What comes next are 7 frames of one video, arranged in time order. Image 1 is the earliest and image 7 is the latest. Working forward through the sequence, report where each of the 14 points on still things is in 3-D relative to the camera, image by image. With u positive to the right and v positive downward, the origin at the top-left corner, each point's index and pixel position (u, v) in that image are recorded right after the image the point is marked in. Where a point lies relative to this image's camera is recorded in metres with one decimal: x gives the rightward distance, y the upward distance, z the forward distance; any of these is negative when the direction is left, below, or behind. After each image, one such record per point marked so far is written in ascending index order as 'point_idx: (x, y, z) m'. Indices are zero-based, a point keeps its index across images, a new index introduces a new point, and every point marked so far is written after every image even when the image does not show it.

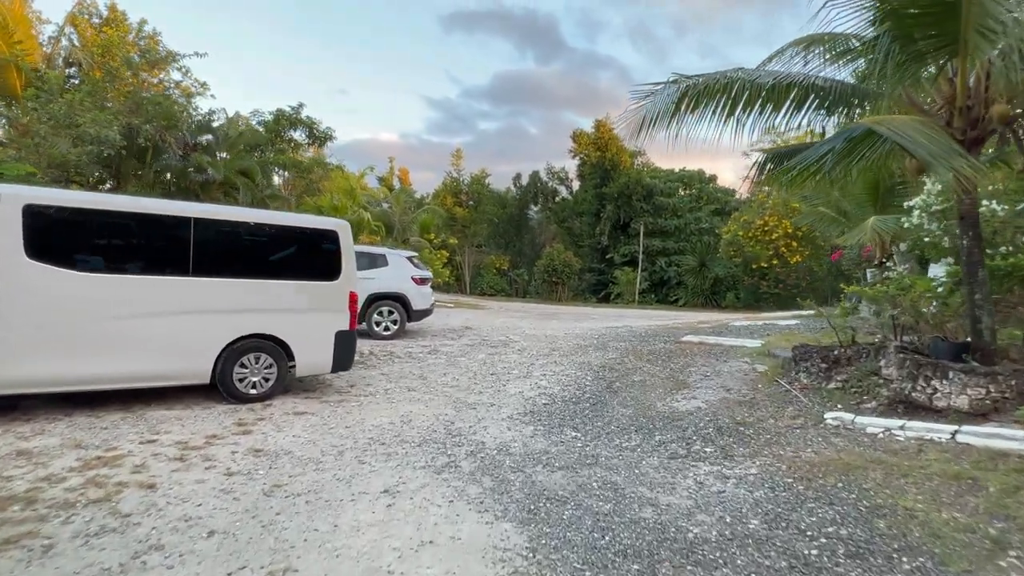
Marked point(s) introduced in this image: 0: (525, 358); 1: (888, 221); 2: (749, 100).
0: (+0.2, -1.1, +9.2) m
1: (+6.0, +1.1, +9.3) m
2: (+2.5, +2.0, +6.2) m
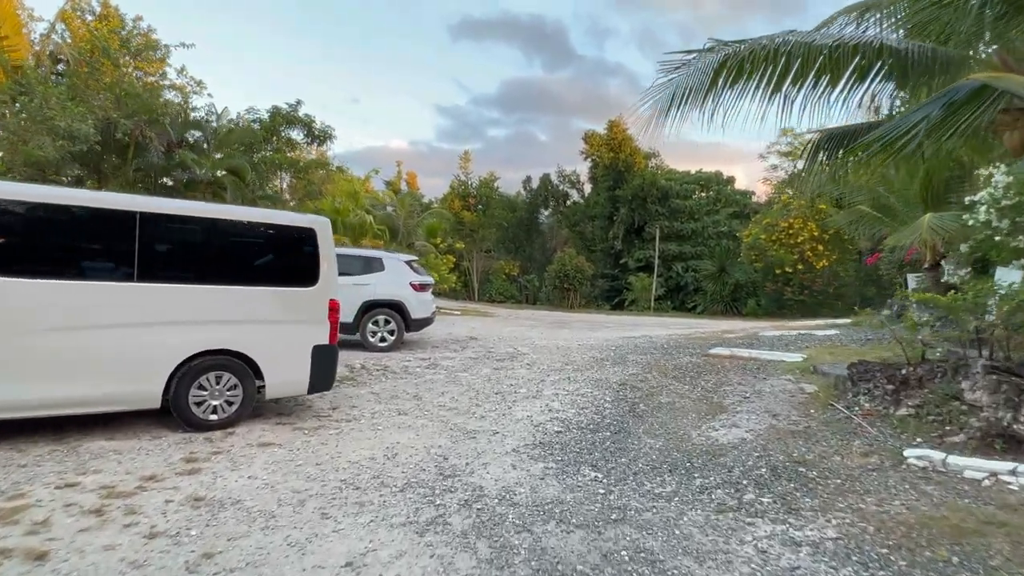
0: (+0.3, -1.2, +8.2) m
1: (+6.1, +1.0, +8.2) m
2: (+2.6, +1.9, +5.2) m
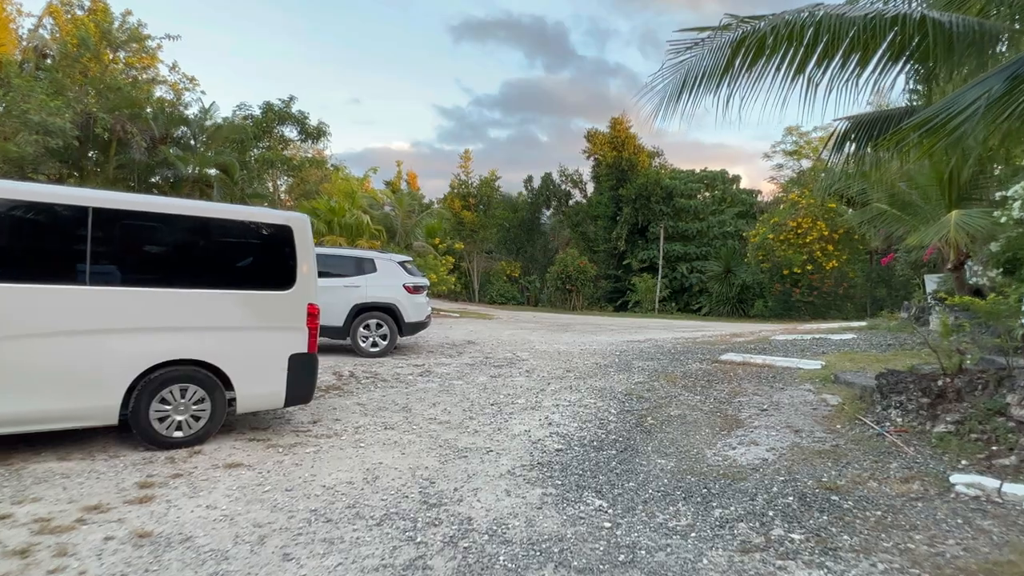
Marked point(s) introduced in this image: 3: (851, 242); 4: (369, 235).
0: (+0.3, -1.2, +7.7) m
1: (+6.0, +1.0, +7.7) m
2: (+2.5, +1.9, +4.7) m
3: (+11.3, +1.5, +19.6) m
4: (-4.6, +1.7, +18.9) m
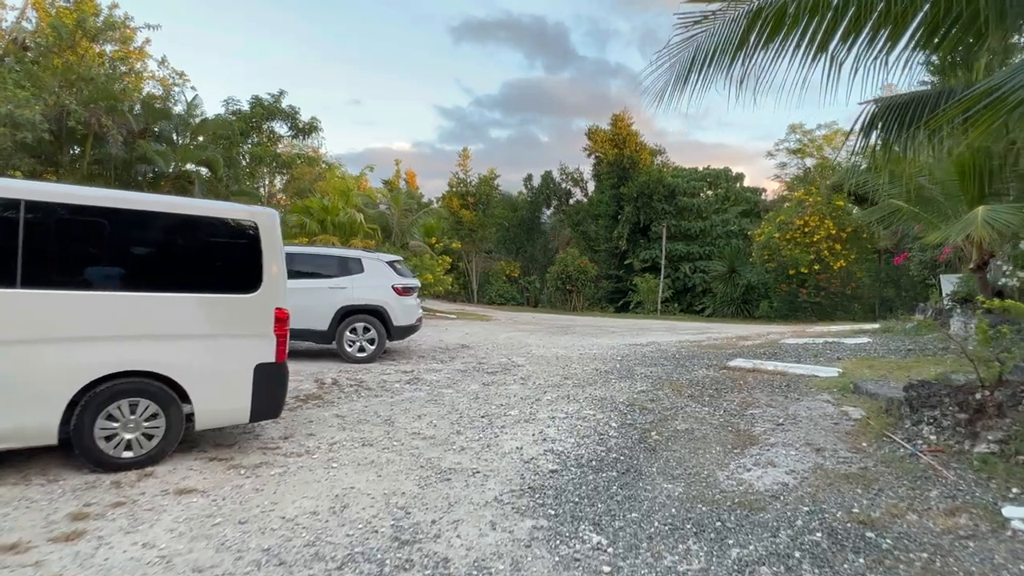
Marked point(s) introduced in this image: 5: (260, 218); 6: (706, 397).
0: (+0.2, -1.3, +7.2) m
1: (+6.0, +0.9, +7.2) m
2: (+2.4, +1.9, +4.2) m
3: (+11.2, +1.5, +19.0) m
4: (-4.6, +1.7, +18.4) m
5: (-2.1, +0.6, +5.0) m
6: (+2.1, -1.2, +6.5) m
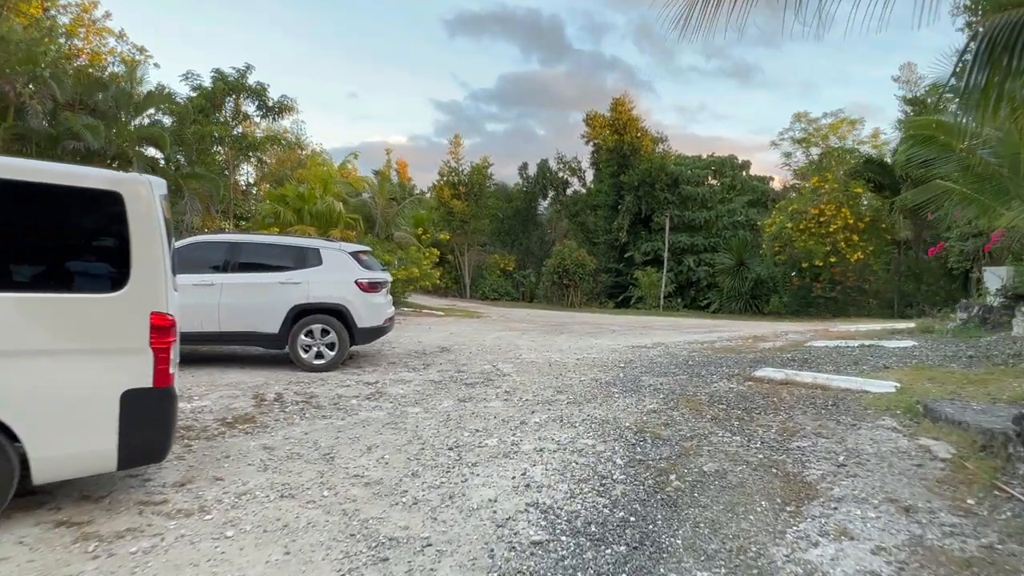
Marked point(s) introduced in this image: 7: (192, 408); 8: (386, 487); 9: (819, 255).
0: (0.0, -1.2, +5.8) m
1: (+5.8, +1.0, +5.8) m
2: (+2.2, +1.9, +2.8) m
3: (+11.0, +1.7, +17.7) m
4: (-4.9, +1.8, +17.0) m
5: (-2.3, +0.6, +3.6) m
6: (+2.0, -1.2, +5.2) m
7: (-3.1, -1.2, +5.8) m
8: (-0.9, -1.4, +4.1) m
9: (+9.2, +1.0, +17.6) m
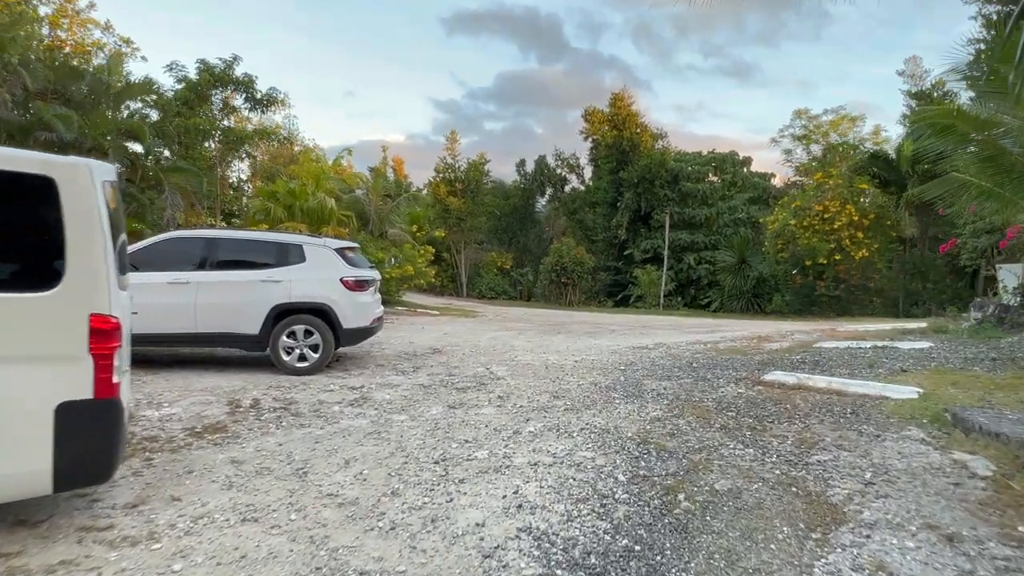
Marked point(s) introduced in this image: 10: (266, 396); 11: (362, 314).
0: (0.0, -1.2, +5.4) m
1: (+5.7, +1.0, +5.4) m
2: (+2.2, +1.9, +2.4) m
3: (+10.9, +1.8, +17.3) m
4: (-5.0, +1.9, +16.6) m
5: (-2.4, +0.6, +3.2) m
6: (+1.9, -1.1, +4.8) m
7: (-3.2, -1.2, +5.4) m
8: (-0.9, -1.3, +3.6) m
9: (+9.1, +1.0, +17.3) m
10: (-2.6, -1.1, +6.2) m
11: (-1.9, -0.3, +7.5) m
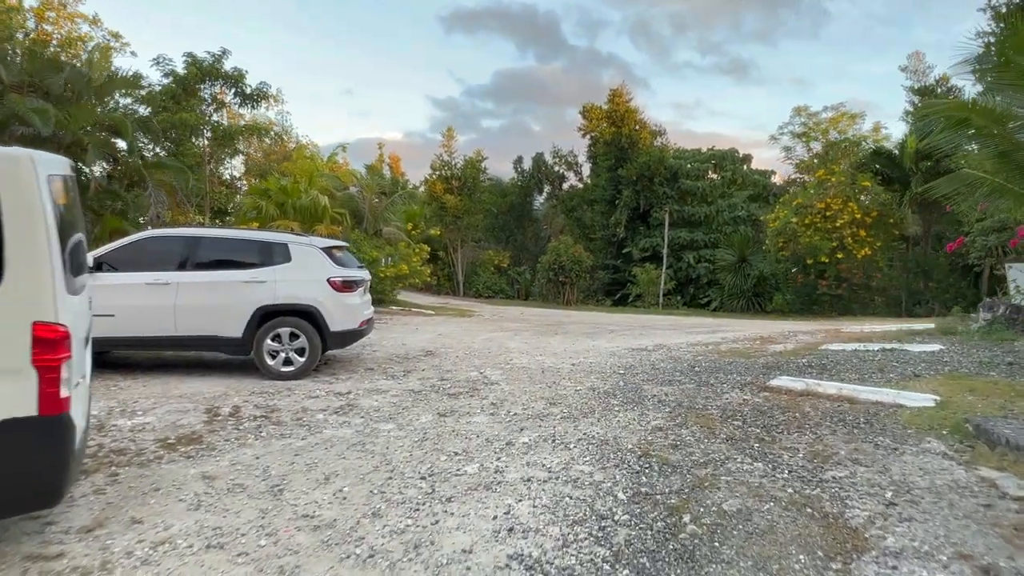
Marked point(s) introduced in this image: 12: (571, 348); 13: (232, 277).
0: (-0.1, -1.2, +5.1) m
1: (+5.6, +1.0, +5.1) m
2: (+2.1, +1.9, +2.1) m
3: (+10.8, +1.8, +17.0) m
4: (-5.1, +1.9, +16.3) m
5: (-2.4, +0.6, +2.9) m
6: (+1.8, -1.2, +4.5) m
7: (-3.3, -1.2, +5.1) m
8: (-1.0, -1.4, +3.3) m
9: (+9.0, +1.1, +17.0) m
10: (-2.7, -1.1, +5.9) m
11: (-2.0, -0.3, +7.2) m
12: (+0.9, -1.0, +9.5) m
13: (-3.2, +0.1, +6.8) m
